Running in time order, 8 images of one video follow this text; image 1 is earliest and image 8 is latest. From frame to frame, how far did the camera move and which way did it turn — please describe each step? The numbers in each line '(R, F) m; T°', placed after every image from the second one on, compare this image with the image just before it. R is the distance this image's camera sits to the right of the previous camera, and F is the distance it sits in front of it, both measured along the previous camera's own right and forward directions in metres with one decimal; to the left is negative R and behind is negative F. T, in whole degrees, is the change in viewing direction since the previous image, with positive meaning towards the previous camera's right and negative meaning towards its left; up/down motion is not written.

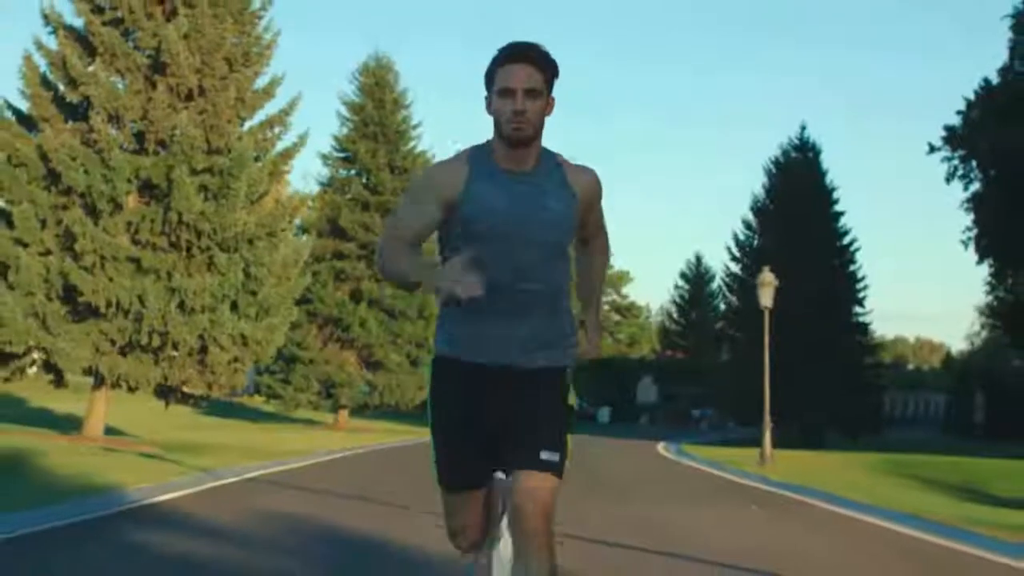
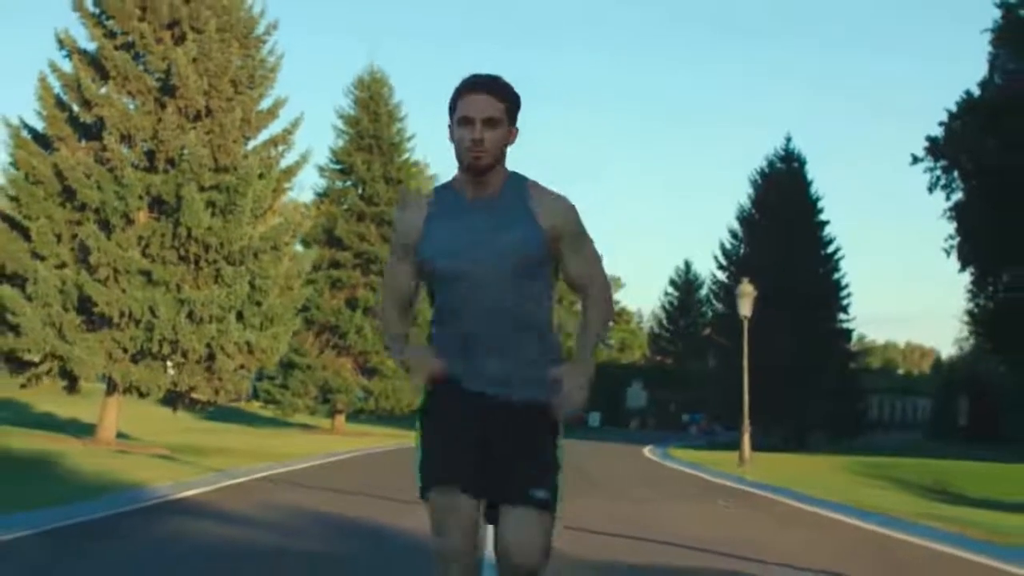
(0.0, -1.6) m; 0°
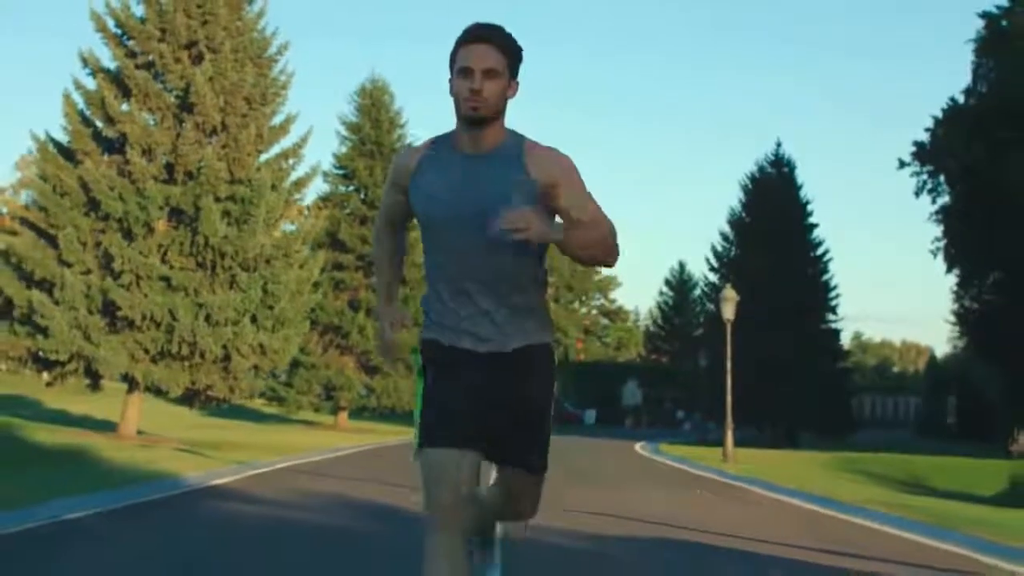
(0.0, -2.0) m; 0°
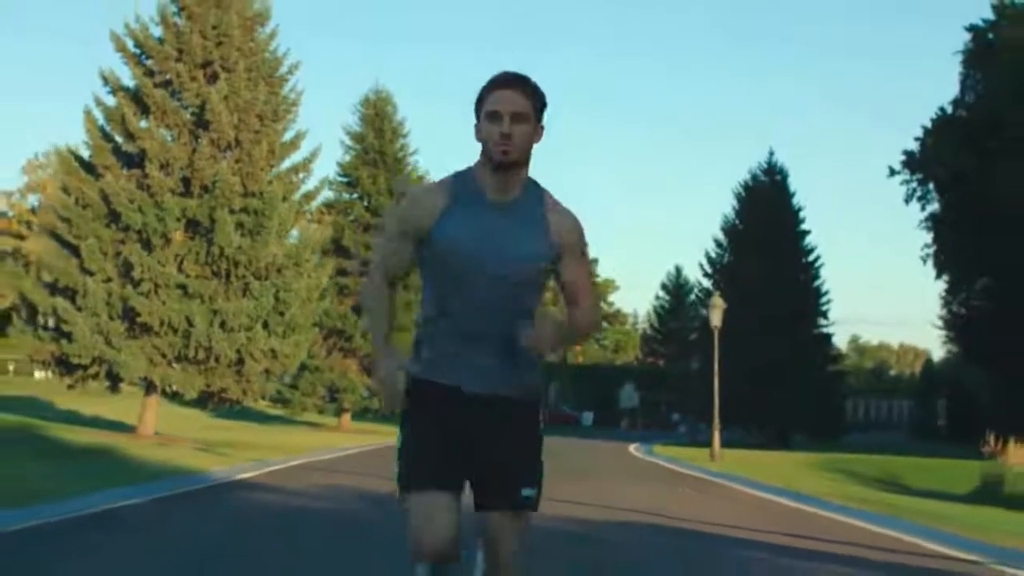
(0.0, -1.7) m; 0°
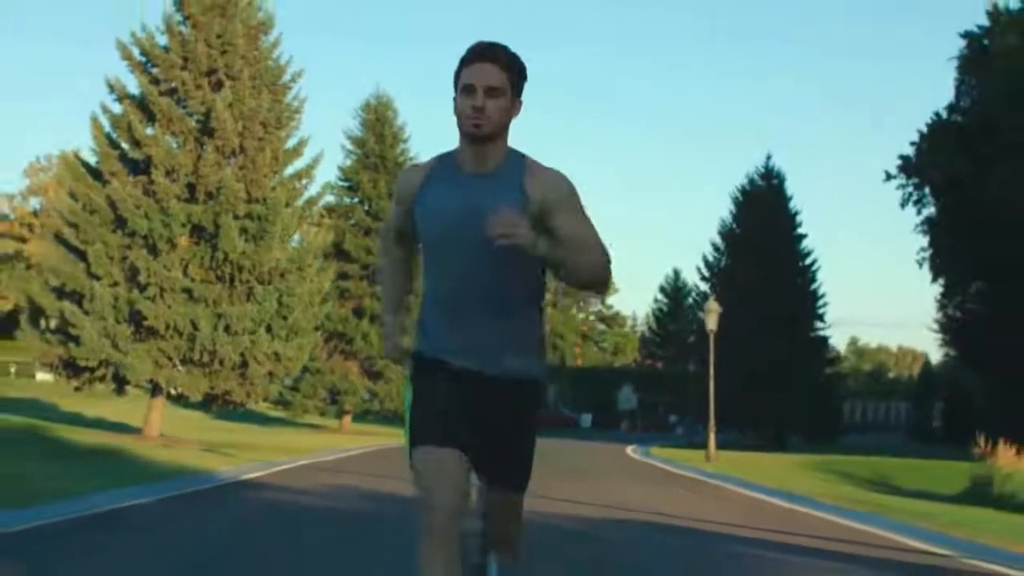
(0.0, -0.6) m; 0°
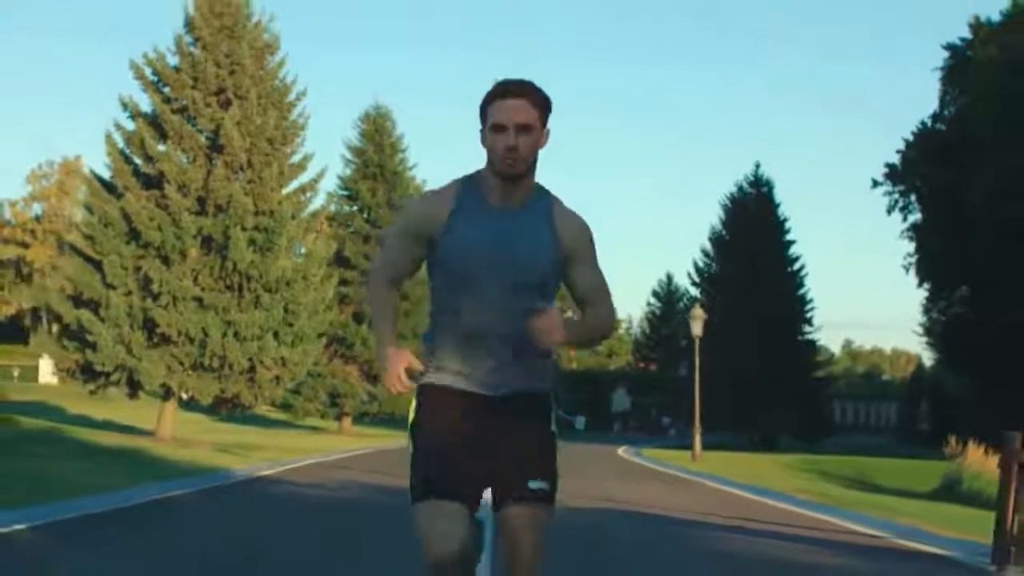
(0.0, -1.8) m; 0°
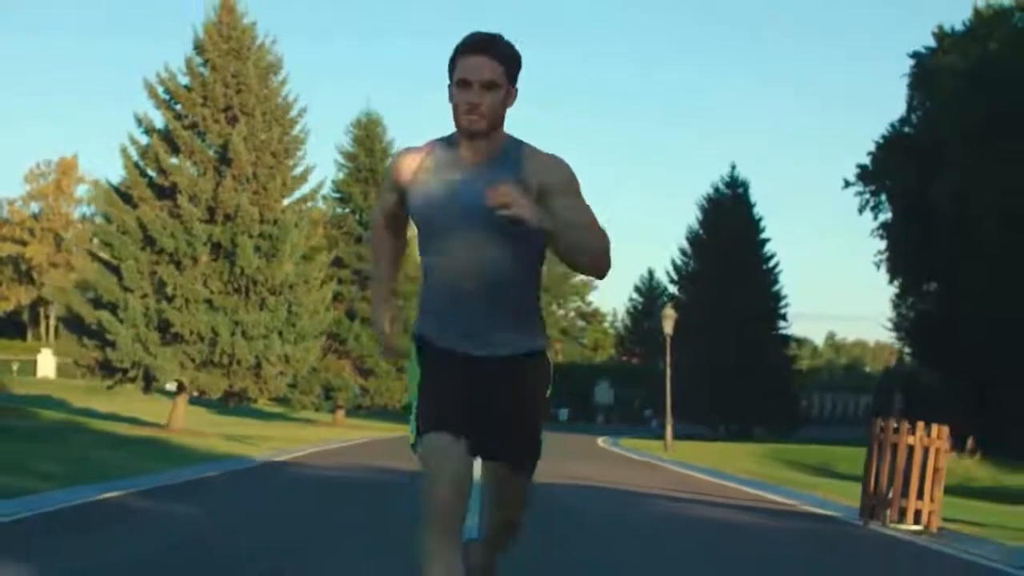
(0.0, -3.1) m; +1°
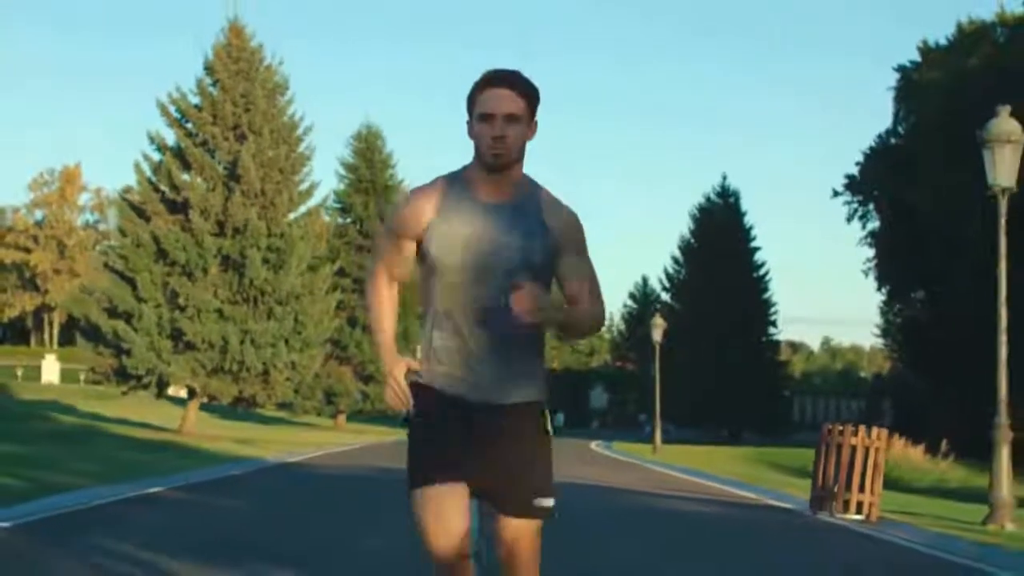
(0.0, -1.9) m; 0°
